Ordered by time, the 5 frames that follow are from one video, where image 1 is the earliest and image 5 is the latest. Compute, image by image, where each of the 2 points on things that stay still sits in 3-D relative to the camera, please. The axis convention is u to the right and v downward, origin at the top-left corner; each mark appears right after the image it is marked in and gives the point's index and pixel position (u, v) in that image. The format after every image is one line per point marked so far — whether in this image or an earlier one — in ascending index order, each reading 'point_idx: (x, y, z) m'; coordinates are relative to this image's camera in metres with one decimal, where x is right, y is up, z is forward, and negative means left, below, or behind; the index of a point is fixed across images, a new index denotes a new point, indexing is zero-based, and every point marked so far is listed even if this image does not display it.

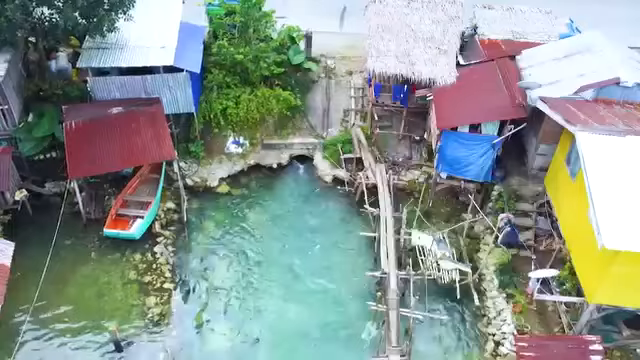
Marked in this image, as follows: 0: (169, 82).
0: (-4.4, +2.8, +19.0) m
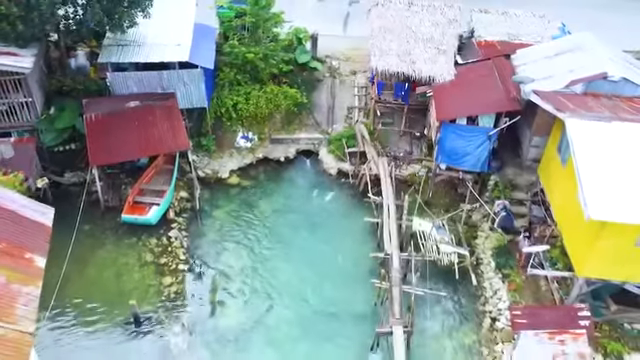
0: (-4.2, +3.1, +20.2) m
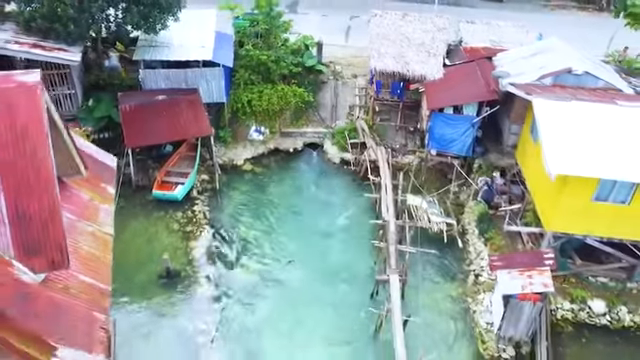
0: (-4.0, +3.7, +23.0) m
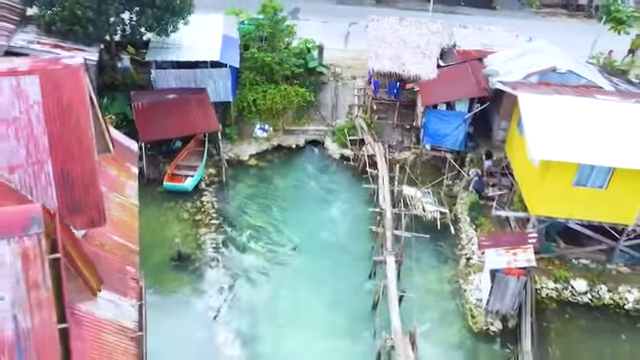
0: (-3.9, +3.9, +24.5) m
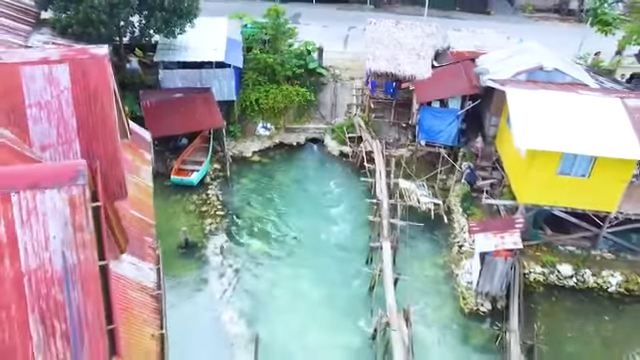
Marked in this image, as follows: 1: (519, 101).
0: (-4.0, +4.1, +25.7) m
1: (+6.0, +2.4, +19.8) m
